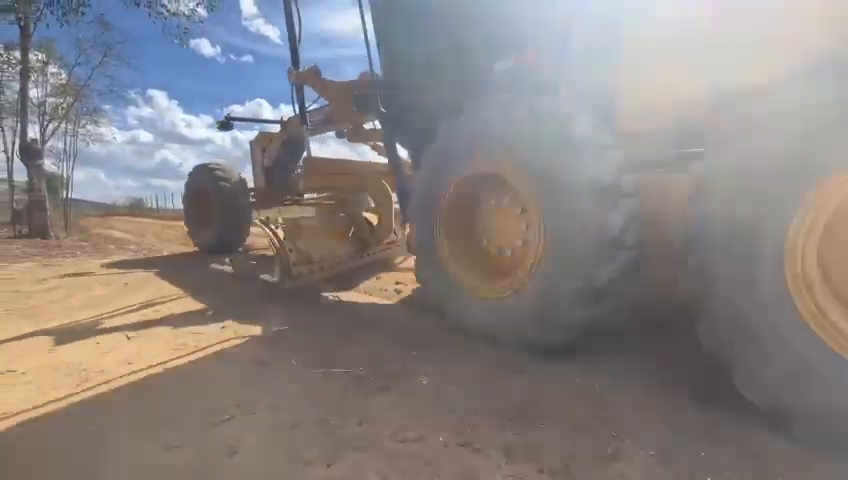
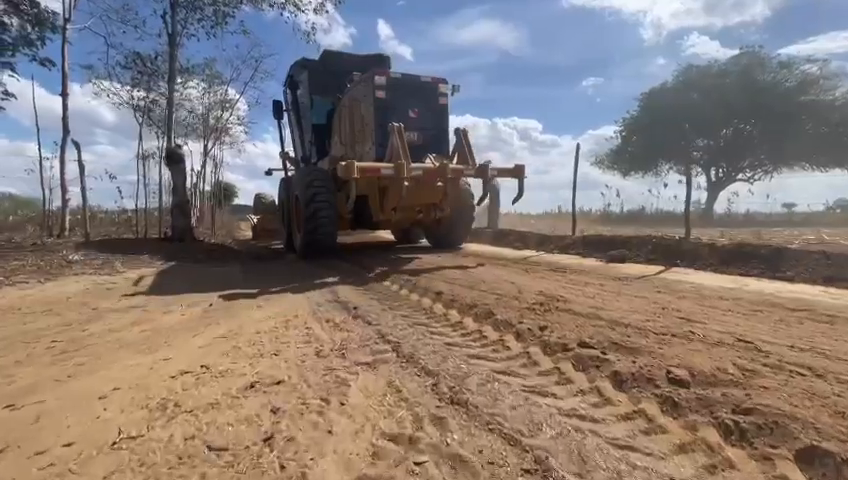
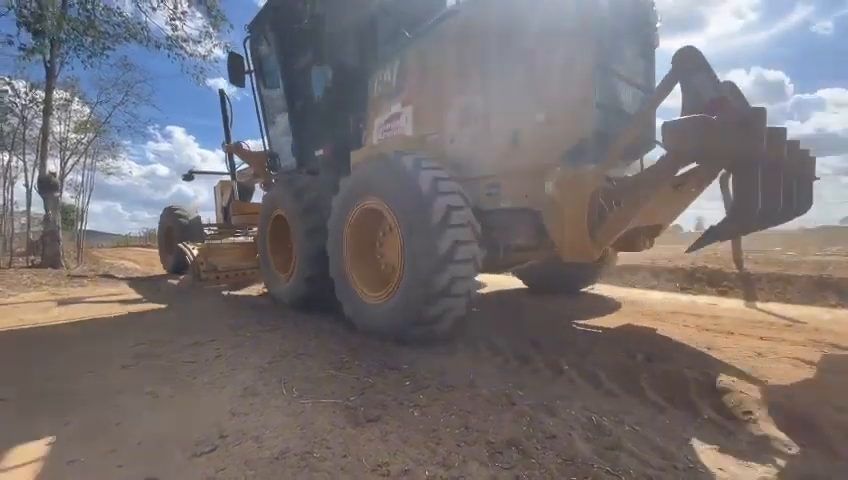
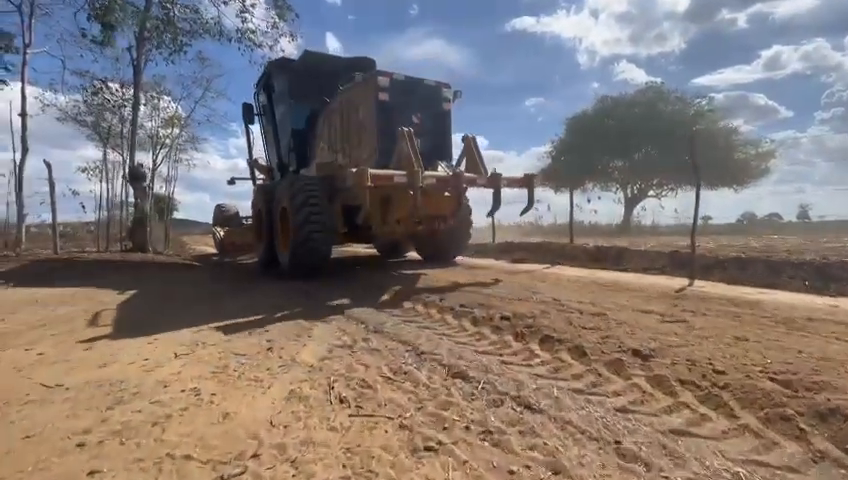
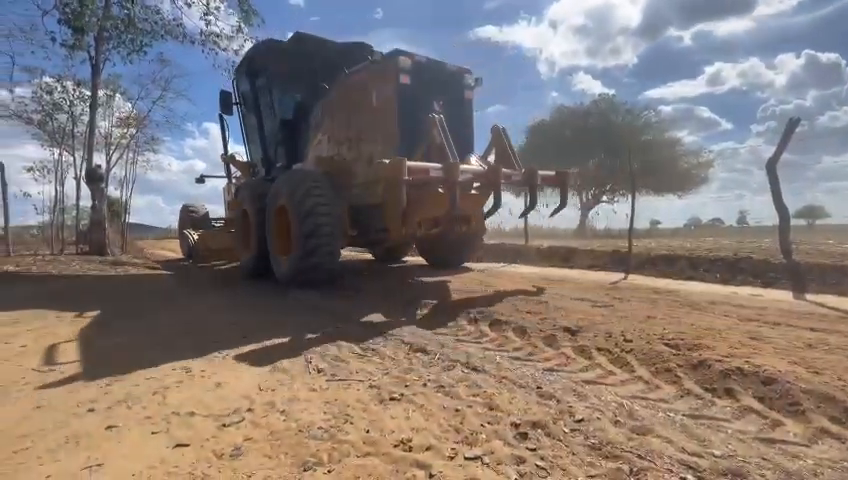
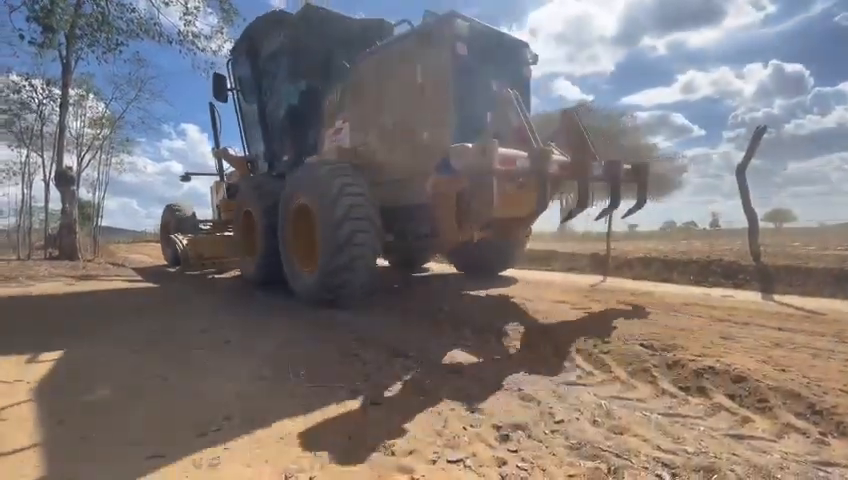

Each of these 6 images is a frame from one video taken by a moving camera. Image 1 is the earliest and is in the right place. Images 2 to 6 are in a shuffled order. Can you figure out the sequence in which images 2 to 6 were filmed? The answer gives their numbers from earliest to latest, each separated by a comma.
3, 6, 5, 4, 2
